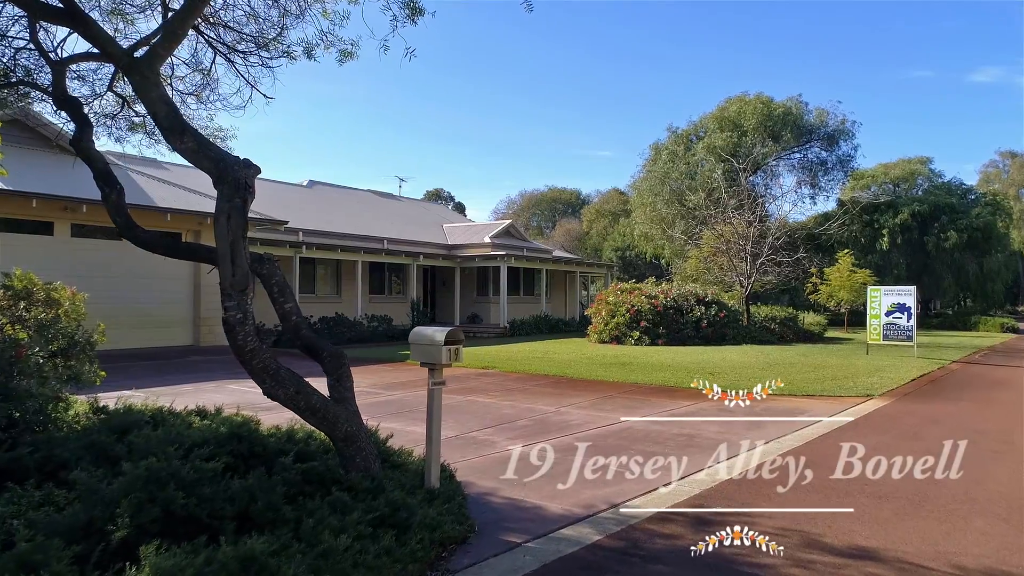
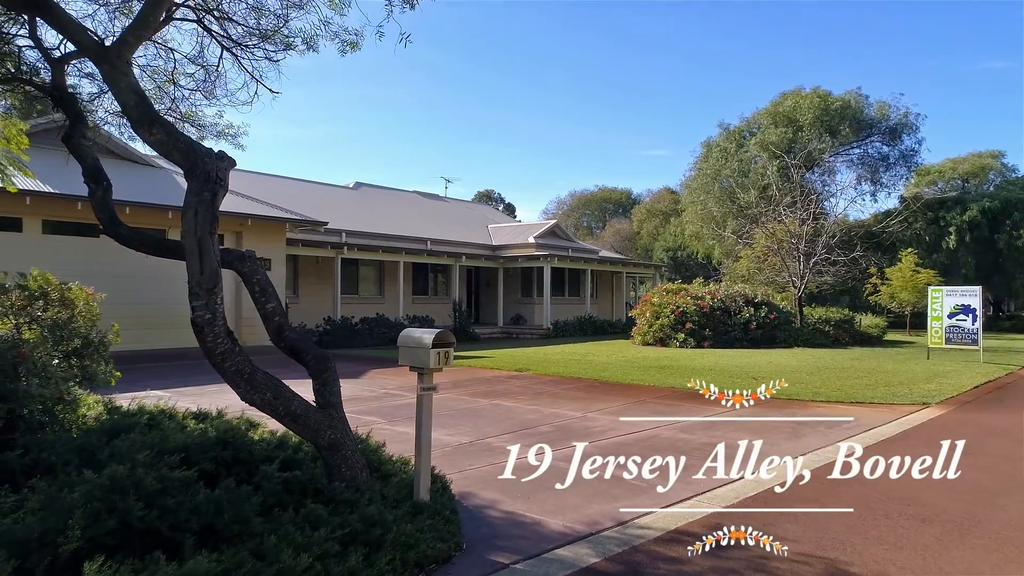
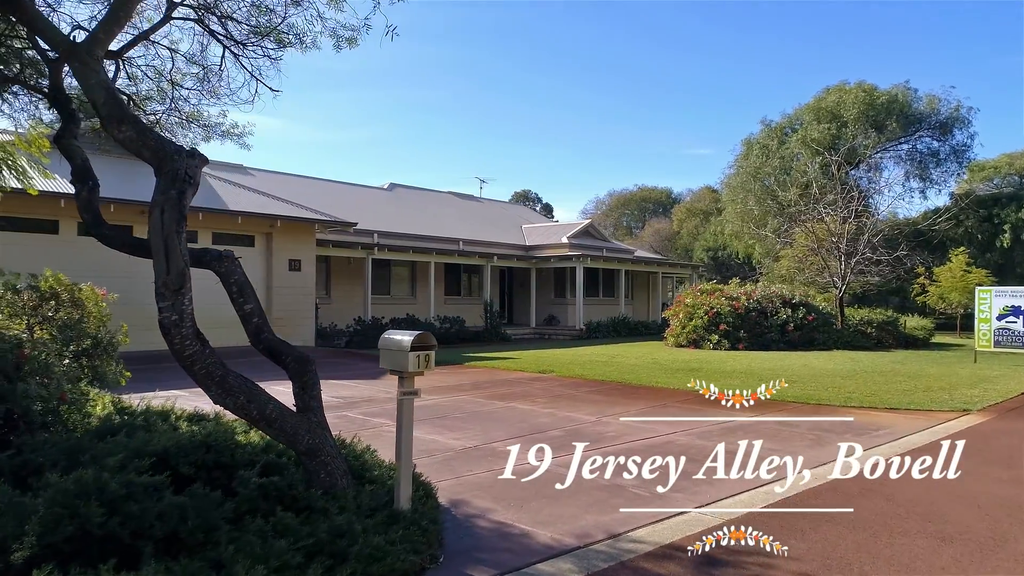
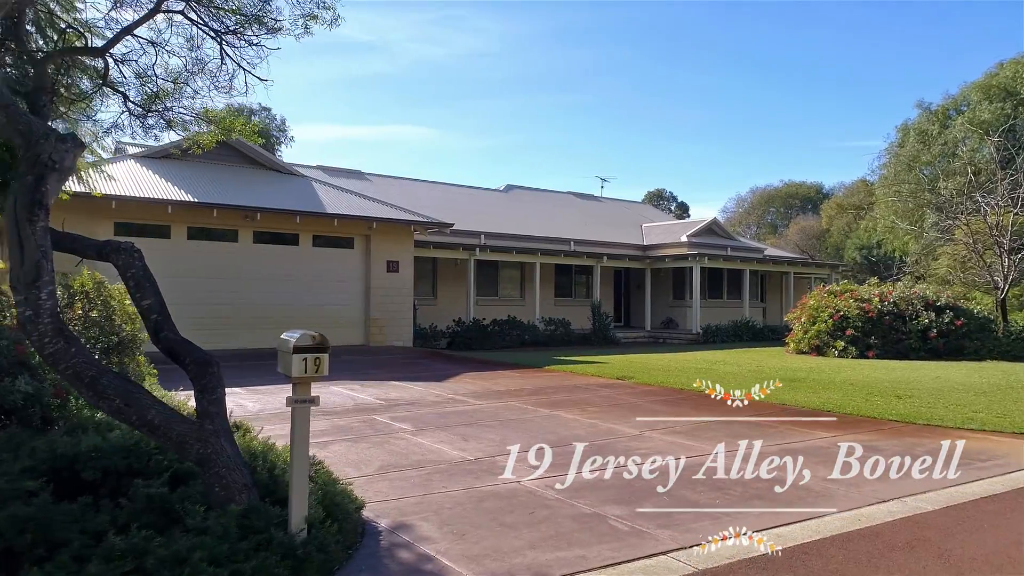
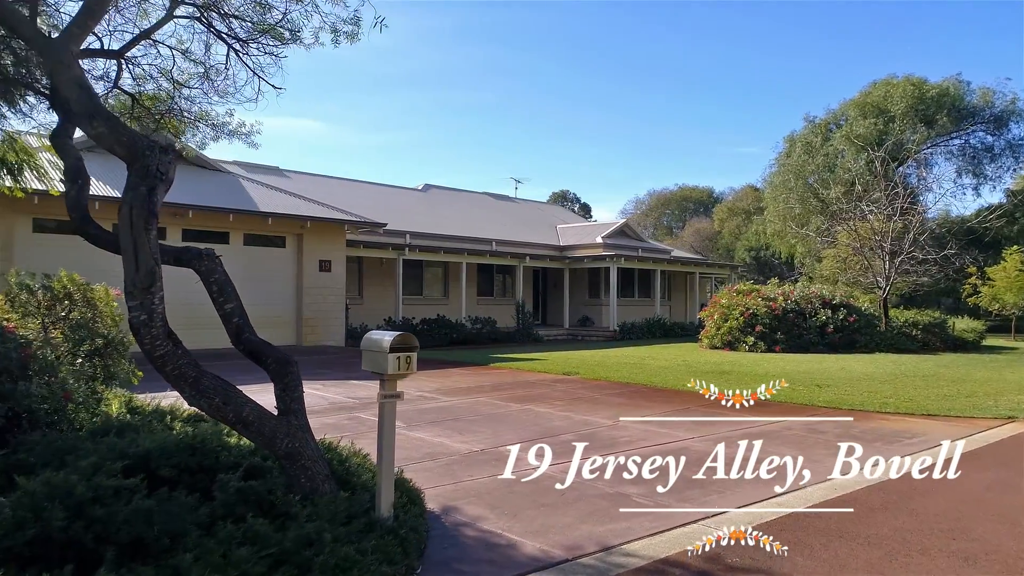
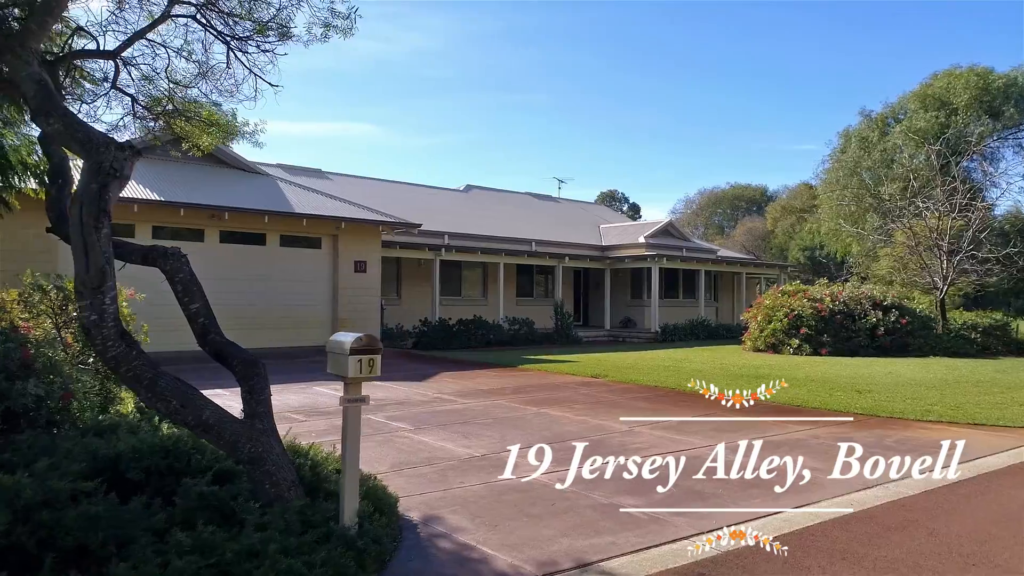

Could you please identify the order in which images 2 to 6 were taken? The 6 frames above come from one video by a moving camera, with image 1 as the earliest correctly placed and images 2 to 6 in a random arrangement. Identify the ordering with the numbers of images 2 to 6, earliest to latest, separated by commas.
2, 3, 5, 6, 4
